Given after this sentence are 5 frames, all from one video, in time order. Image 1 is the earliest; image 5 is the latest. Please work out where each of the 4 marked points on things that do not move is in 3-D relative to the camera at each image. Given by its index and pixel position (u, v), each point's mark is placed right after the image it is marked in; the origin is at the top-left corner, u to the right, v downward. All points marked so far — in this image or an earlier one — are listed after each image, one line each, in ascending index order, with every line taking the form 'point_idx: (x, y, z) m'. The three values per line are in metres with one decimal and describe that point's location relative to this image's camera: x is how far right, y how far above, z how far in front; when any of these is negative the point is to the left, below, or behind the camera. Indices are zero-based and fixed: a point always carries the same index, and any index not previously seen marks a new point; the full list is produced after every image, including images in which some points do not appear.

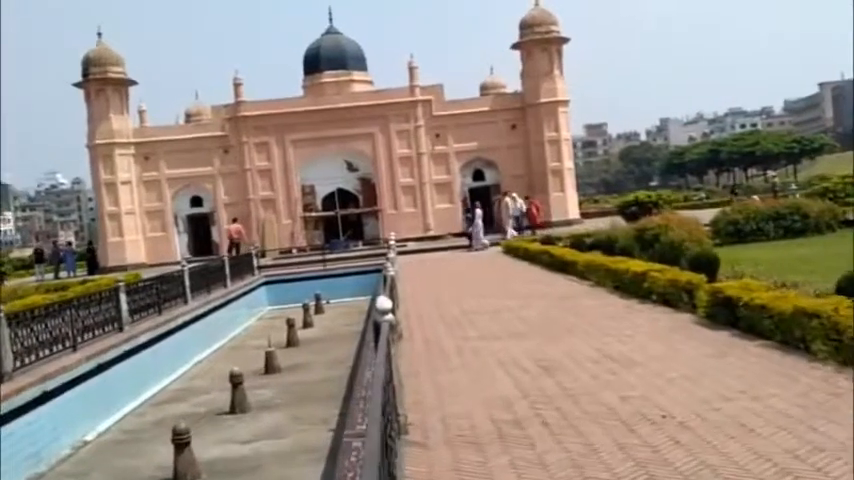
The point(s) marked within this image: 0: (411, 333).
0: (-0.2, -1.0, +9.2) m
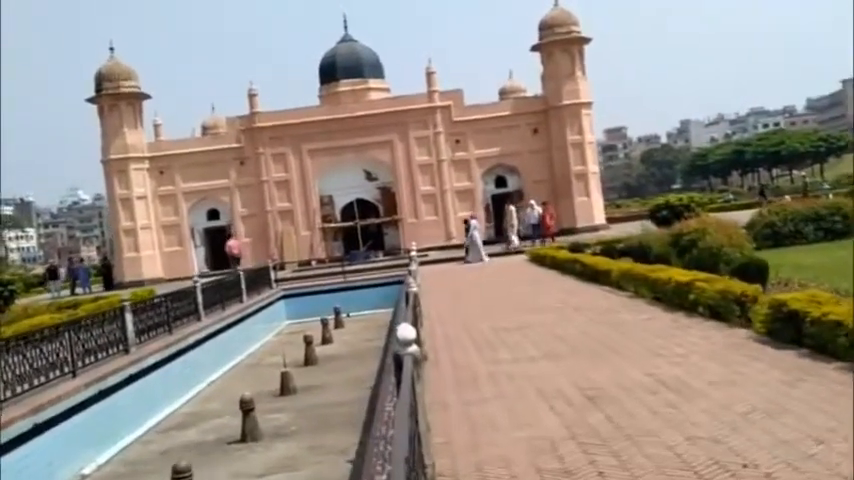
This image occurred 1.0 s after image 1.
0: (+0.1, -1.1, +8.4) m
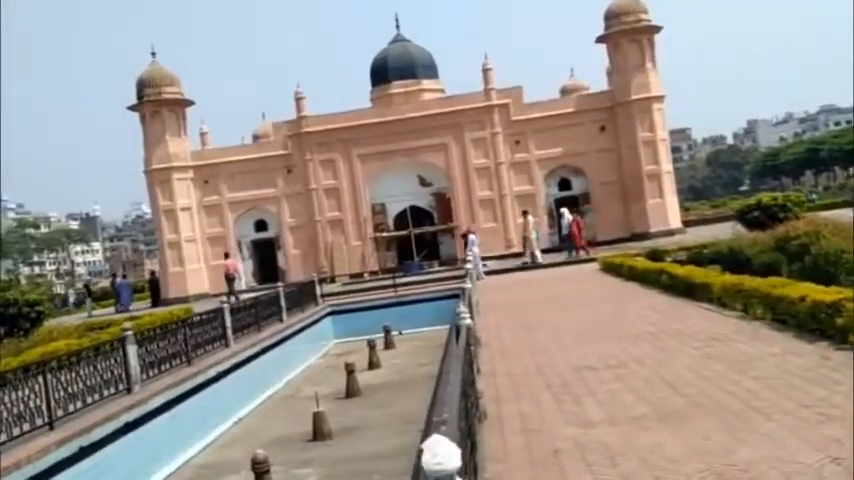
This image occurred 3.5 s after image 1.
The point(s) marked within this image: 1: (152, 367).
0: (+0.5, -1.2, +6.2) m
1: (-3.5, -1.6, +10.8) m
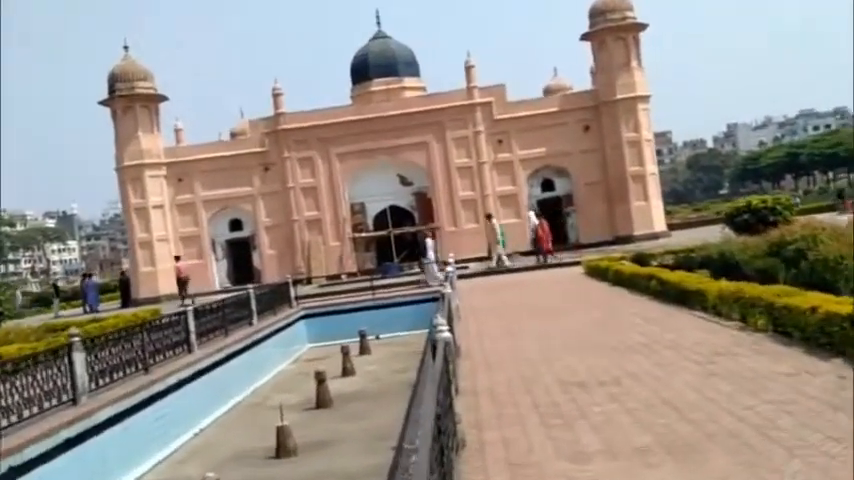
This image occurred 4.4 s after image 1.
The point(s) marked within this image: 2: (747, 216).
0: (+0.4, -1.2, +5.4) m
1: (-3.8, -1.6, +10.0) m
2: (+7.1, +0.5, +19.1) m
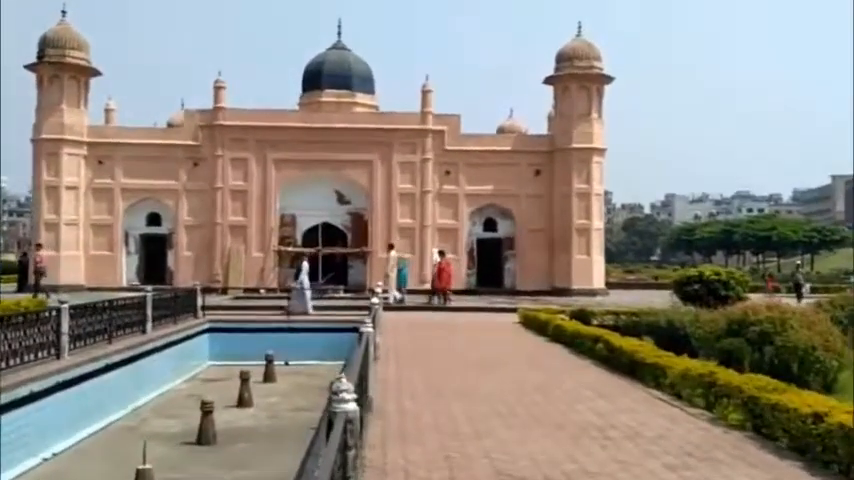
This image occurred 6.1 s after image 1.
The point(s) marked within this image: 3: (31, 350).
0: (-0.2, -1.4, +3.8) m
1: (-4.7, -1.3, +8.0) m
2: (+5.6, -1.0, +17.9) m
3: (-4.8, -1.3, +10.3) m
